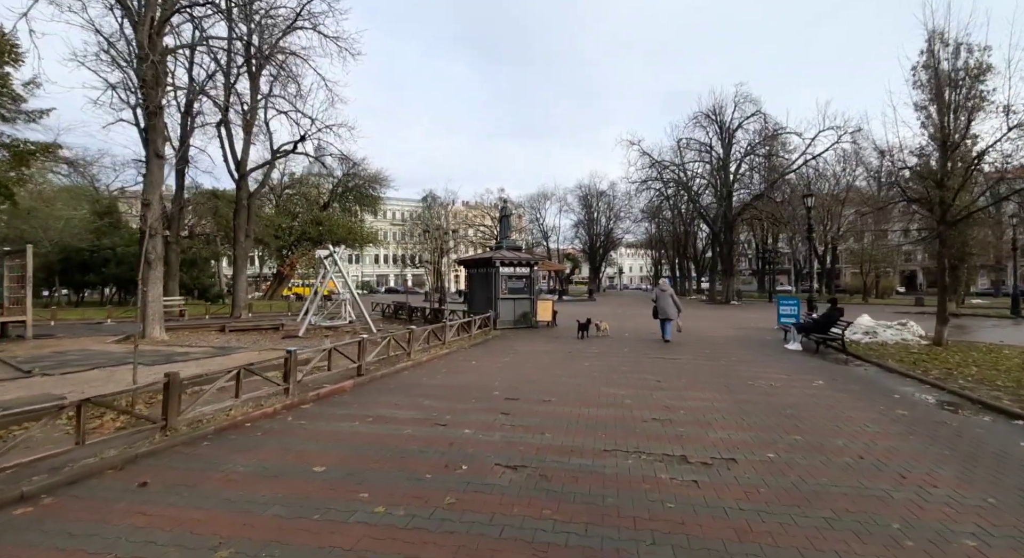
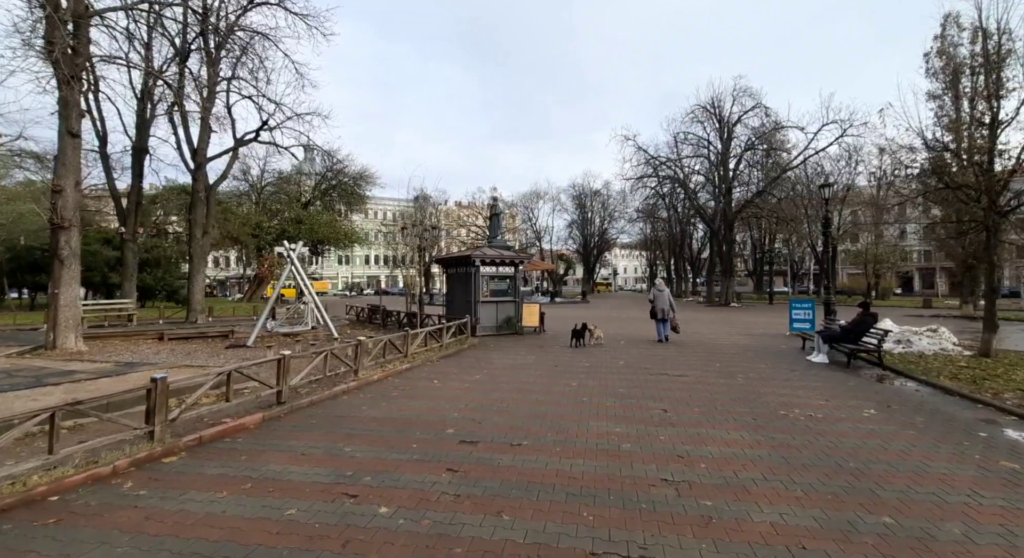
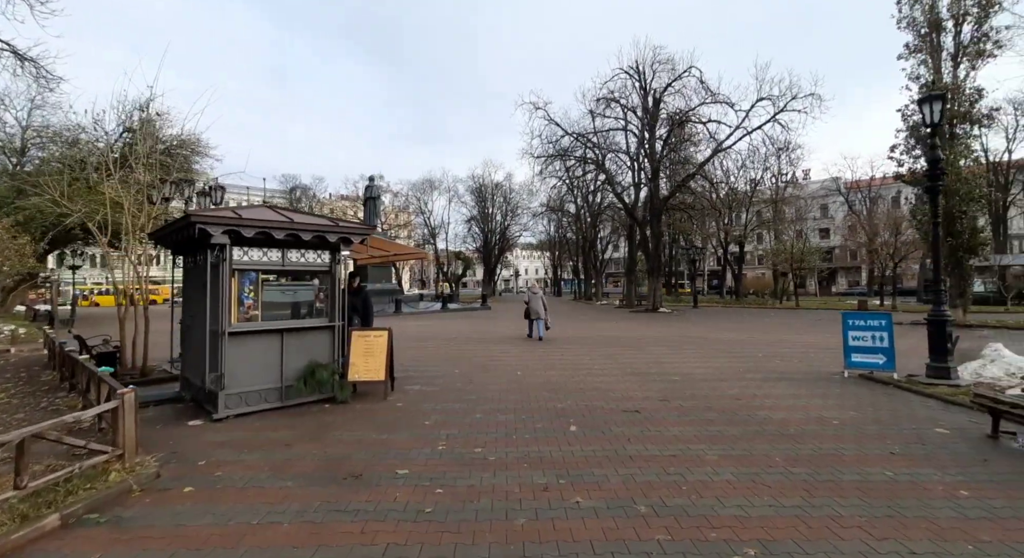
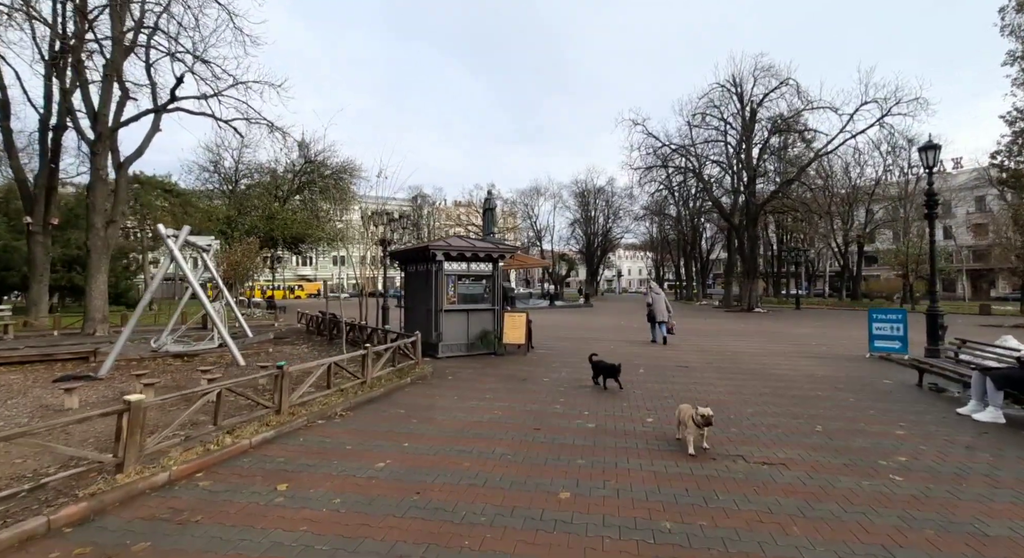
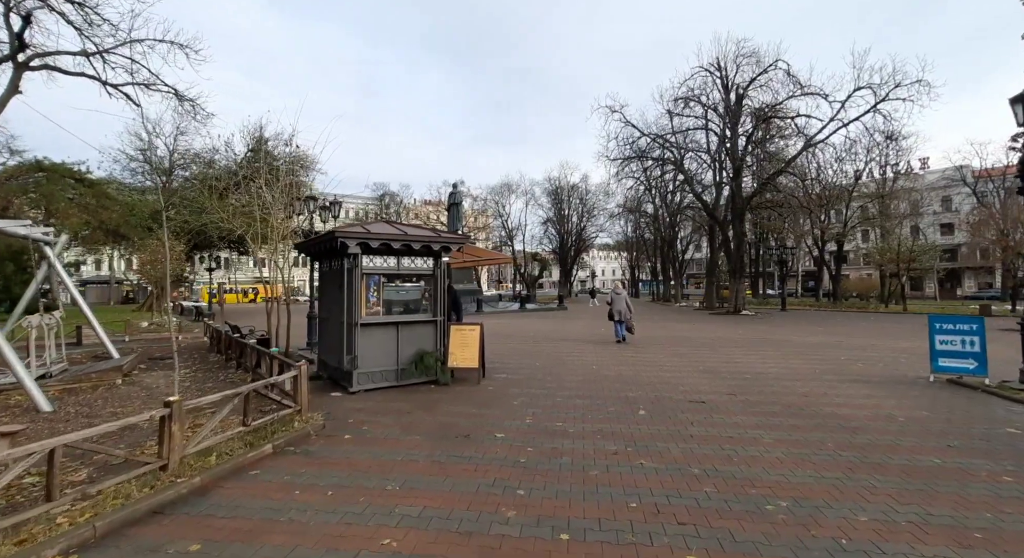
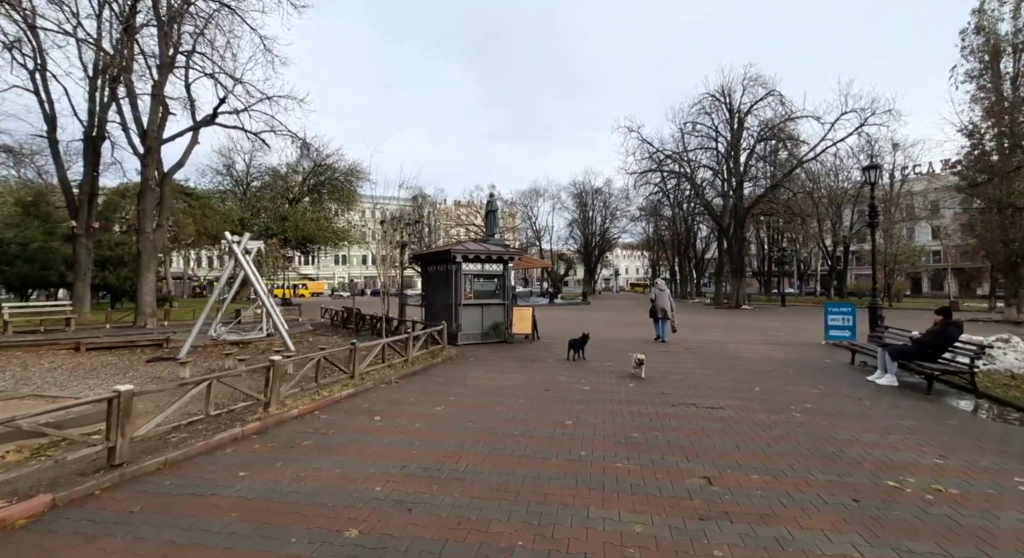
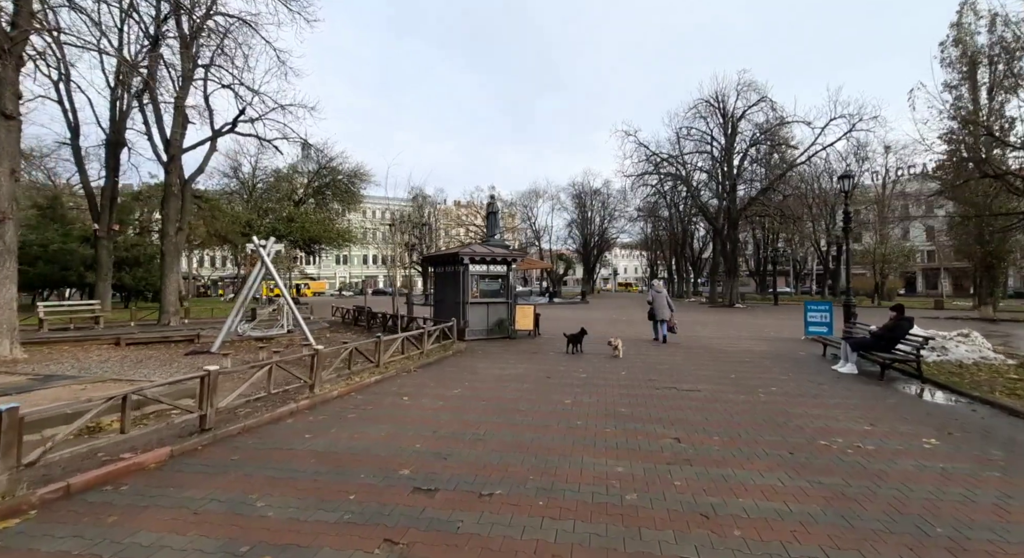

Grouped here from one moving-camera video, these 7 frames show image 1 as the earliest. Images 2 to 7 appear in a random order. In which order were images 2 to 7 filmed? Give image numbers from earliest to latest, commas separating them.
2, 7, 6, 4, 5, 3
